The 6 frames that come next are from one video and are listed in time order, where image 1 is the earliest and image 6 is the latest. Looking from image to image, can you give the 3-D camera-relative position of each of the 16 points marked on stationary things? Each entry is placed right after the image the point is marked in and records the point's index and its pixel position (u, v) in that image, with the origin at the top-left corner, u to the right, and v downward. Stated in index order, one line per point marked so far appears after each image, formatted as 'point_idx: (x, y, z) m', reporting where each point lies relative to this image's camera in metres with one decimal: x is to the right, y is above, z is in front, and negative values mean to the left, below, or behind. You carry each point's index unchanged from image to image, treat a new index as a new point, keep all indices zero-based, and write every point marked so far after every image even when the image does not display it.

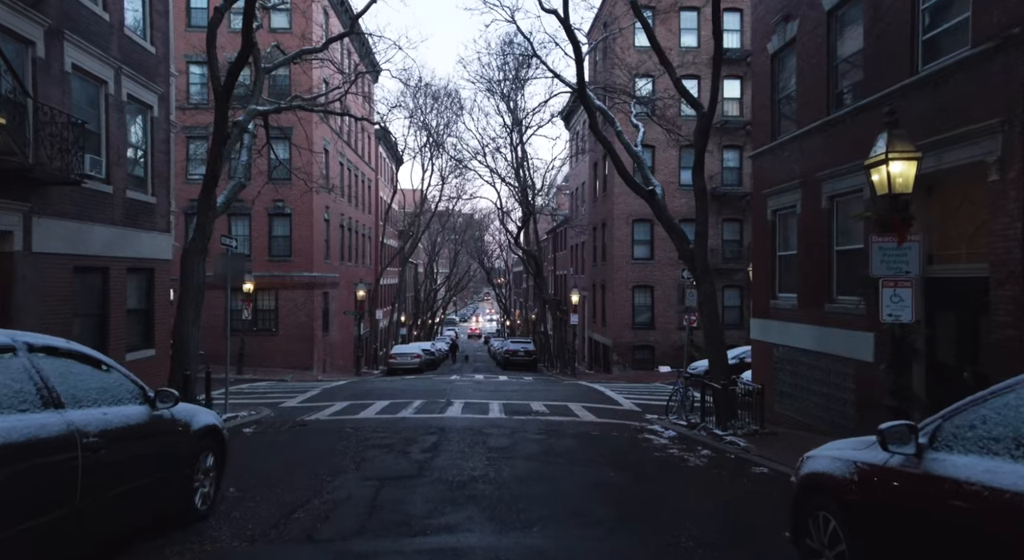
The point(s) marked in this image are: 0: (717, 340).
0: (+3.9, -1.2, +12.5) m
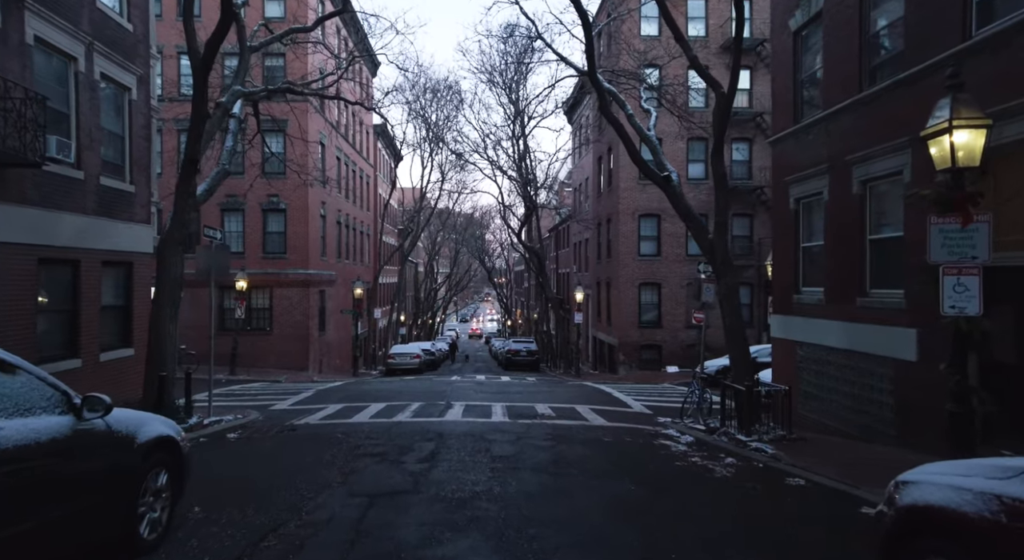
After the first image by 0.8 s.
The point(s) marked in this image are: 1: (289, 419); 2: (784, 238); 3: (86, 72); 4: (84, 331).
0: (+4.0, -1.0, +11.6) m
1: (-4.9, -3.0, +14.3) m
2: (+5.6, +0.9, +13.5) m
3: (-7.3, +3.6, +11.2) m
4: (-7.4, -0.9, +11.3) m
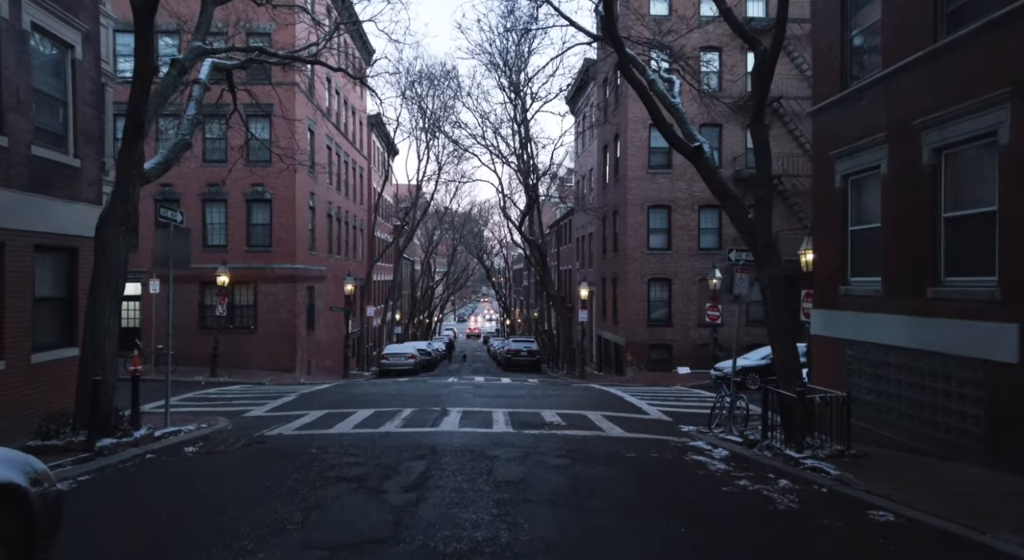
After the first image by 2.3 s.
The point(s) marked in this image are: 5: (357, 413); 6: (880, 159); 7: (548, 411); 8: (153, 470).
0: (+4.1, -0.8, +9.9) m
1: (-4.8, -2.8, +12.5) m
2: (+5.7, +1.1, +11.8) m
3: (-7.2, +3.8, +9.4) m
4: (-7.3, -0.7, +9.5) m
5: (-3.4, -2.9, +14.3) m
6: (+5.7, +1.9, +10.2) m
7: (+0.8, -2.9, +14.5) m
8: (-4.6, -2.5, +8.5) m
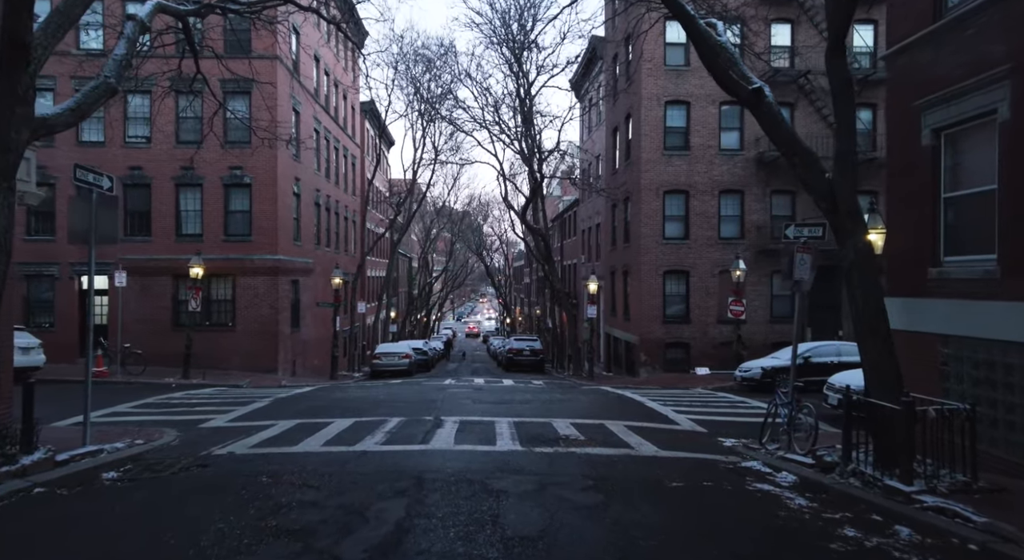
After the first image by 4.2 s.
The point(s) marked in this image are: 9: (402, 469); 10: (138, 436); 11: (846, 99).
0: (+4.2, -0.6, +7.6) m
1: (-4.7, -2.6, +10.3) m
2: (+5.8, +1.3, +9.5) m
3: (-7.1, +4.0, +7.2) m
4: (-7.2, -0.4, +7.2) m
5: (-3.3, -2.6, +12.1) m
6: (+5.9, +2.2, +8.0) m
7: (+0.9, -2.6, +12.2) m
8: (-4.5, -2.2, +6.2) m
9: (-1.3, -2.3, +7.9) m
10: (-6.0, -2.5, +10.5) m
11: (+4.0, +2.2, +7.9) m
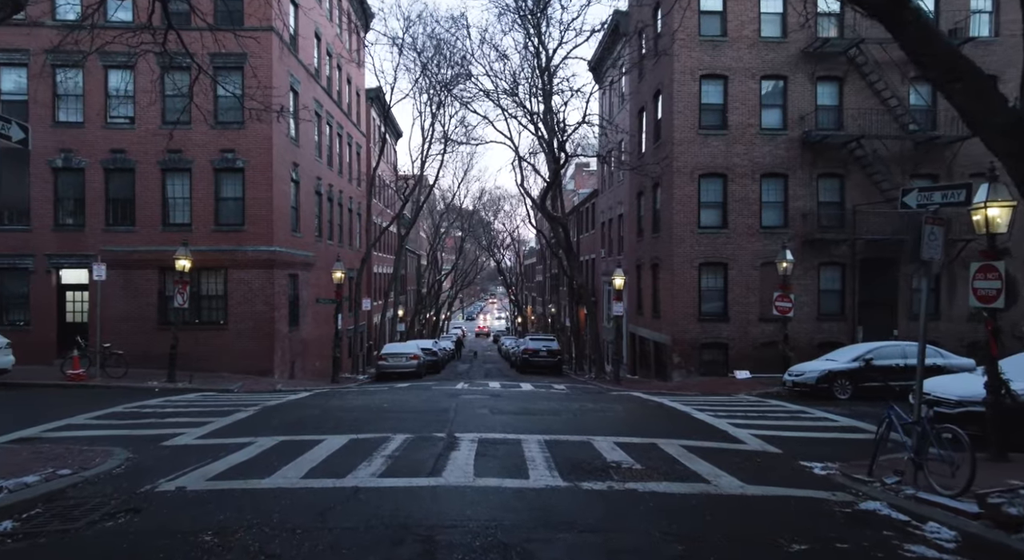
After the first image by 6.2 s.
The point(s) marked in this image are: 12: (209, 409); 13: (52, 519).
0: (+4.6, -0.4, +5.2) m
1: (-4.2, -2.4, +8.0) m
2: (+6.2, +1.6, +7.1) m
3: (-6.7, +4.2, +4.9) m
4: (-6.8, -0.2, +5.0) m
5: (-2.8, -2.4, +9.8) m
6: (+6.3, +2.4, +5.6) m
7: (+1.4, -2.4, +9.9) m
8: (-4.1, -2.0, +4.0) m
9: (-0.9, -2.1, +5.6) m
10: (-5.5, -2.3, +8.3) m
11: (+4.4, +2.4, +5.5) m
12: (-7.1, -3.0, +15.3) m
13: (-4.3, -2.2, +6.2) m
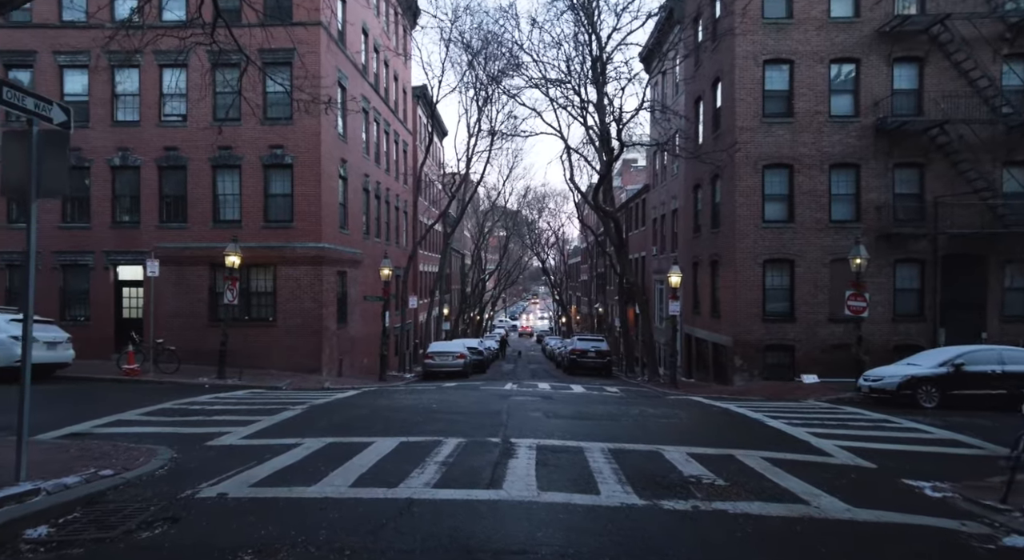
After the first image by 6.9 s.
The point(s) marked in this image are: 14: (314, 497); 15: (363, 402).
0: (+5.2, -0.3, +4.1) m
1: (-3.5, -2.2, +7.5) m
2: (+6.9, +1.6, +5.9) m
3: (-6.1, +4.3, +4.6) m
4: (-6.2, -0.1, +4.7) m
5: (-1.9, -2.3, +9.2) m
6: (+6.8, +2.4, +4.4) m
7: (+2.2, -2.3, +9.0) m
8: (-3.7, -1.9, +3.5) m
9: (-0.4, -2.0, +4.9) m
10: (-4.8, -2.2, +7.9) m
11: (+5.0, +2.5, +4.5) m
12: (-5.8, -2.9, +15.0) m
13: (-3.7, -2.1, +5.7) m
14: (-1.9, -2.1, +6.4) m
15: (-3.4, -2.8, +15.3) m
